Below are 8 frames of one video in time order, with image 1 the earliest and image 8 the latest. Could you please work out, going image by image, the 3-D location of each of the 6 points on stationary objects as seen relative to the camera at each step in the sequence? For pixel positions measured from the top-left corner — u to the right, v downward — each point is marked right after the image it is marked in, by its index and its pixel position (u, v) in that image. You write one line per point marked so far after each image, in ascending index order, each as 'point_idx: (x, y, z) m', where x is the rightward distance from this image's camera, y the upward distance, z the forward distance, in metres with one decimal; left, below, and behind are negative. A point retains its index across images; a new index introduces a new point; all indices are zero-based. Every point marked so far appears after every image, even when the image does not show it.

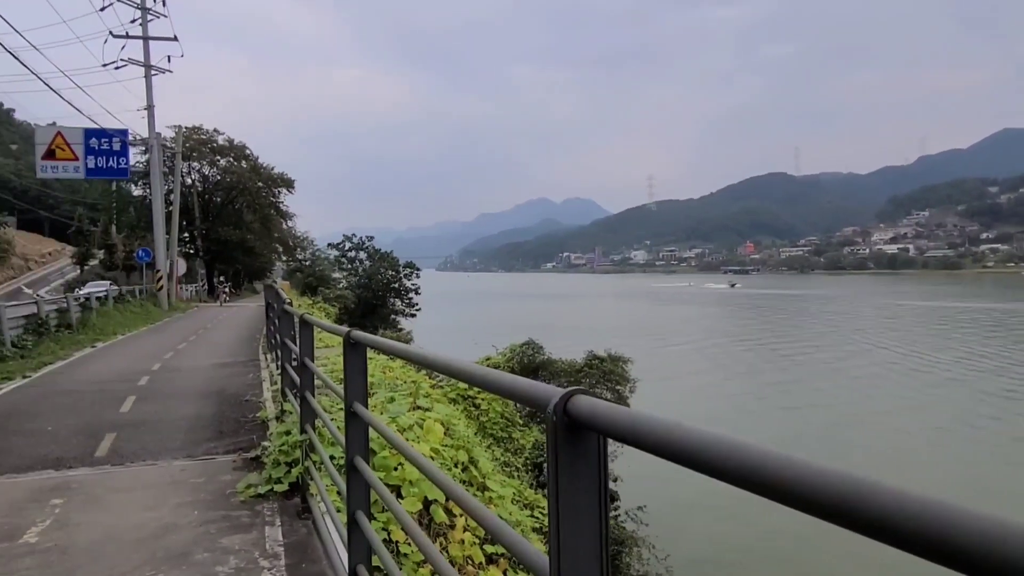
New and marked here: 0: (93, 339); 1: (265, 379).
0: (-8.9, -1.1, +16.7) m
1: (-3.2, -1.2, +10.1) m
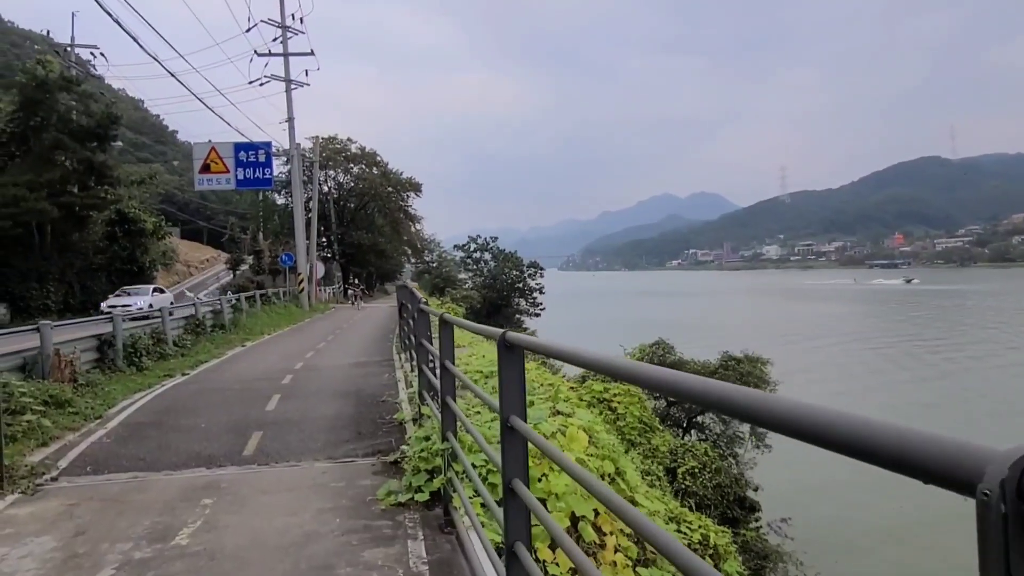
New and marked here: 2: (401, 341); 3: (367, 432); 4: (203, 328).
0: (-6.0, -1.1, +17.5) m
1: (-1.4, -1.2, +10.1) m
2: (-2.0, -1.0, +13.6) m
3: (-1.3, -1.3, +7.1) m
4: (-6.4, -0.9, +16.2) m
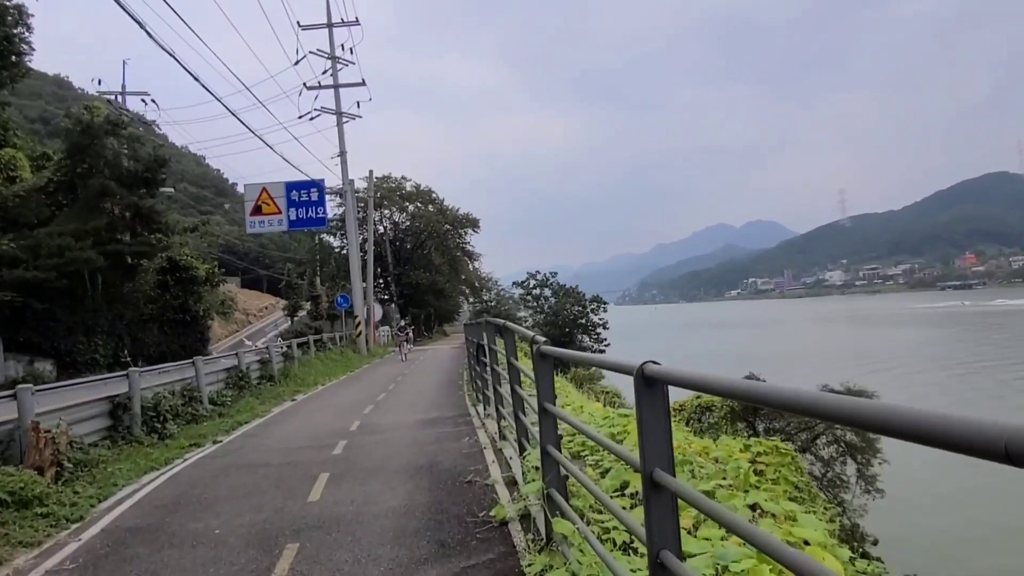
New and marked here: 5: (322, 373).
0: (-4.3, -2.0, +15.4) m
1: (-0.2, -1.6, +7.7) m
2: (-0.6, -1.5, +11.2) m
3: (-0.4, -1.5, +4.6) m
4: (-4.8, -1.7, +14.2) m
5: (-4.7, -2.1, +19.2) m
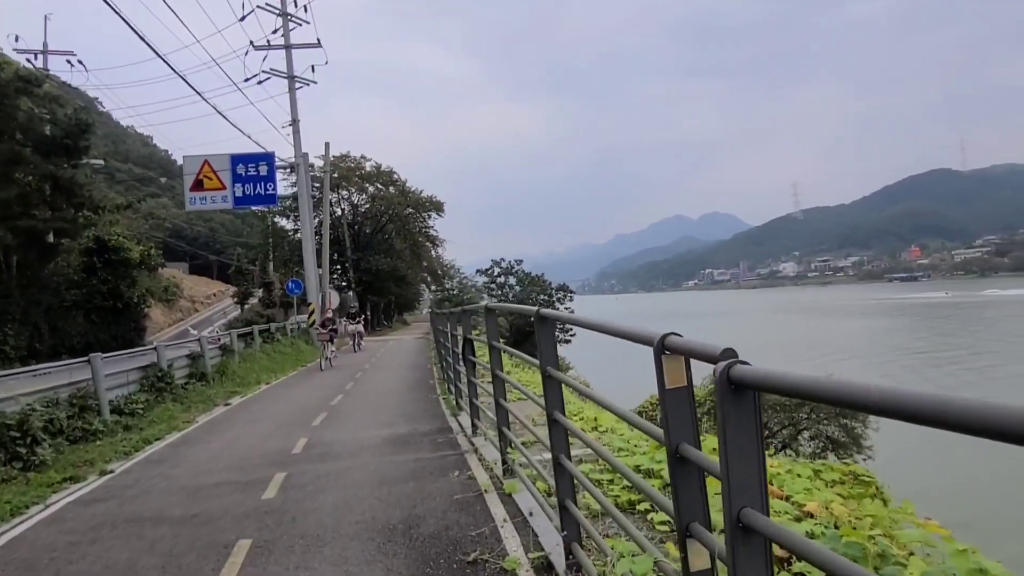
0: (-4.6, -1.7, +12.7) m
1: (-0.2, -1.4, +5.3) m
2: (-0.6, -1.3, +8.7) m
3: (-0.1, -1.4, +2.2) m
4: (-5.0, -1.4, +11.5) m
5: (-5.2, -1.7, +16.5) m
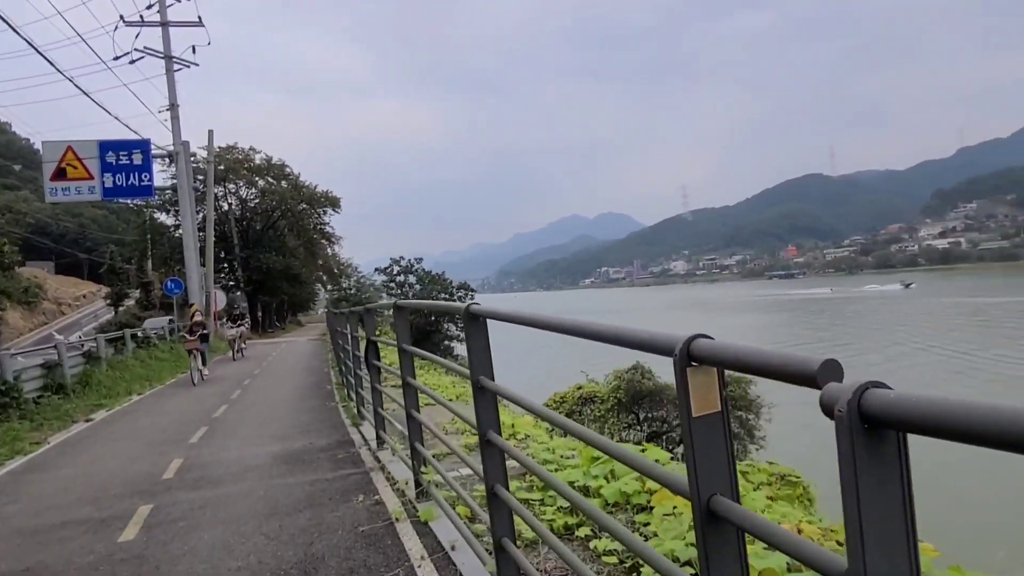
0: (-6.0, -1.7, +11.3) m
1: (-0.6, -1.3, +4.4) m
2: (-1.6, -1.2, +7.8) m
3: (-0.2, -1.3, +1.4) m
4: (-6.3, -1.4, +10.0) m
5: (-7.1, -1.7, +14.9) m
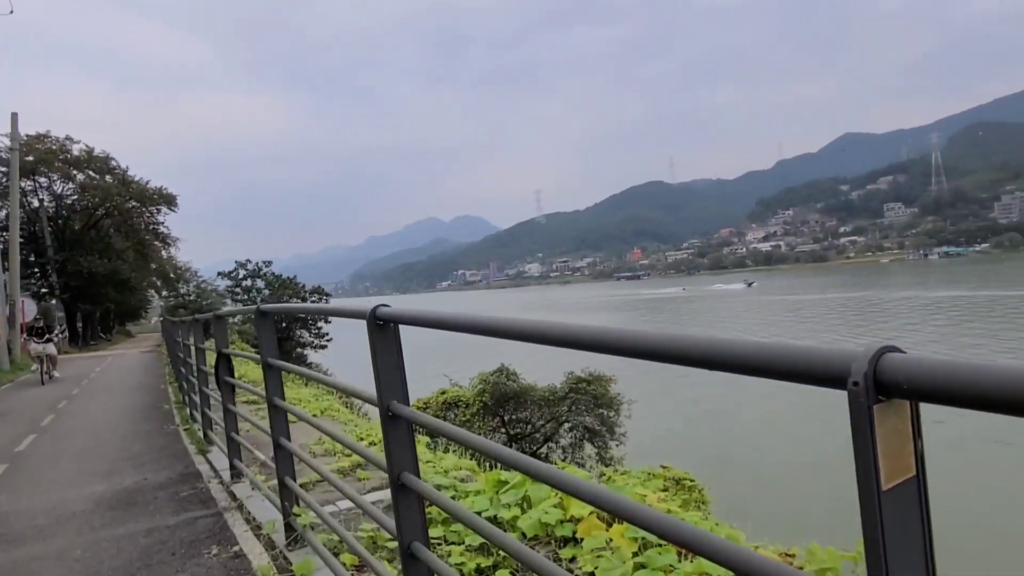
0: (-7.6, -1.8, +9.2) m
1: (-1.1, -1.3, +3.5) m
2: (-2.6, -1.2, +6.6) m
3: (-0.1, -1.3, +0.6) m
4: (-7.6, -1.5, +7.9) m
5: (-9.3, -1.8, +12.6) m
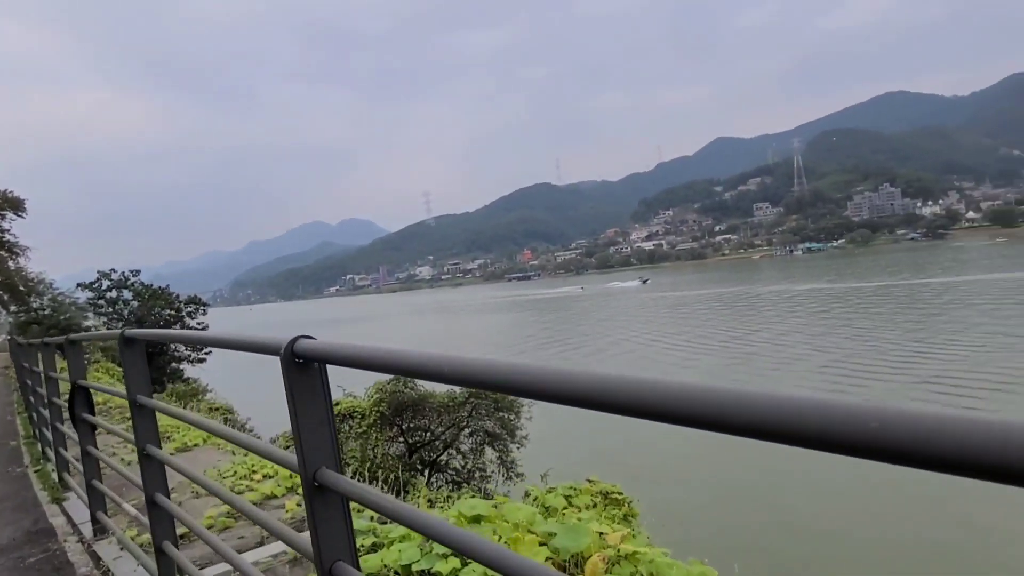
0: (-8.5, -2.0, +7.4) m
1: (-1.2, -1.3, +2.6) m
2: (-3.2, -1.3, +5.5) m
3: (+0.2, -1.3, -0.1) m
4: (-8.3, -1.7, +6.1) m
5: (-10.7, -2.1, +10.5) m
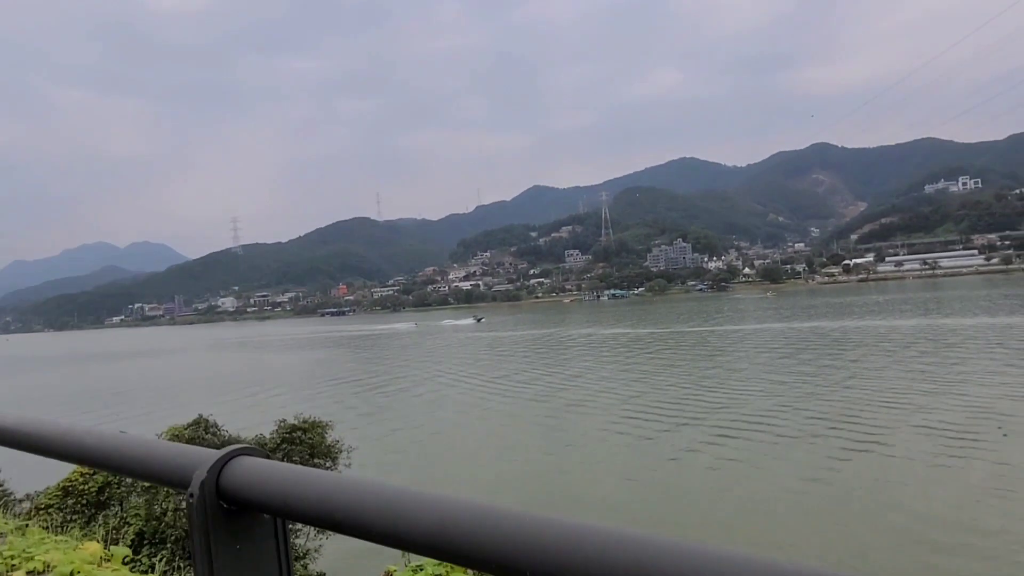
0: (-9.2, -1.8, +2.7) m
1: (-1.0, -1.3, -0.2) m
2: (-3.6, -1.3, +2.2) m
3: (+1.0, -1.1, -2.5) m
4: (-8.7, -1.4, +1.5) m
5: (-12.1, -2.0, +5.3) m
